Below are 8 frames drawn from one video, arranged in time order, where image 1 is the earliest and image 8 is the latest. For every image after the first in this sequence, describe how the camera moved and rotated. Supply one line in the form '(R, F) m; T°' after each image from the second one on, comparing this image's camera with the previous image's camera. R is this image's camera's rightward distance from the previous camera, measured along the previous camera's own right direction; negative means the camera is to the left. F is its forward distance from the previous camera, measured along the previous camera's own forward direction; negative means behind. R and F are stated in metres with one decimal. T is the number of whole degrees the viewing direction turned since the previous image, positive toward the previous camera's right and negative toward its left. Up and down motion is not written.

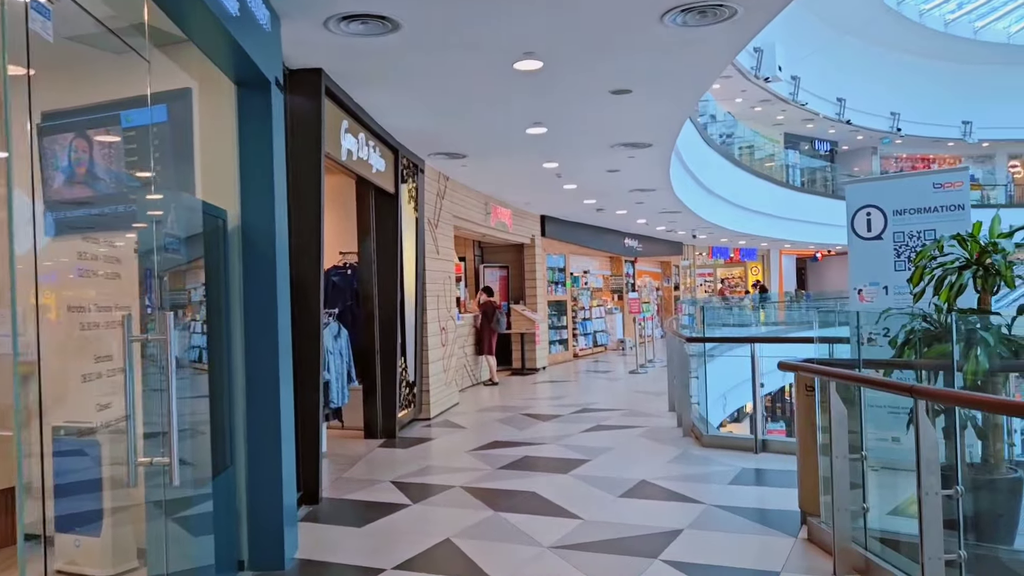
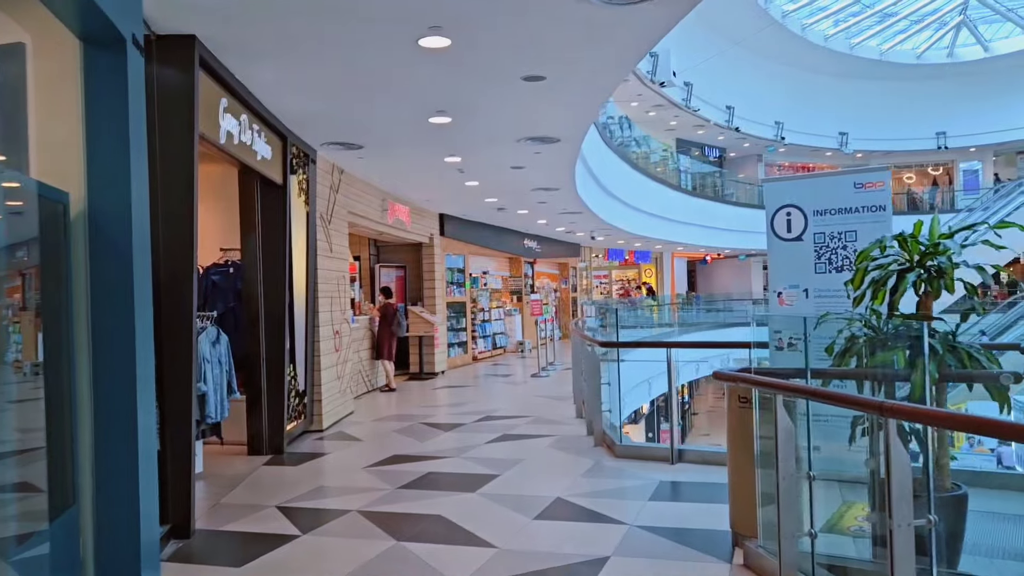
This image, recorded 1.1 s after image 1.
(0.0, +0.4) m; +8°
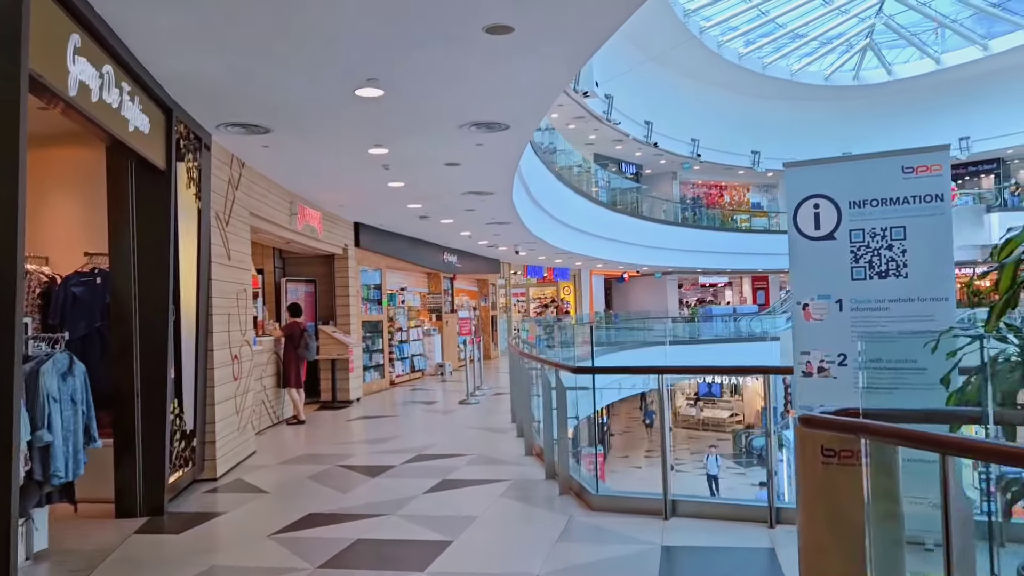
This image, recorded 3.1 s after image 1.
(-0.2, +1.0) m; +7°
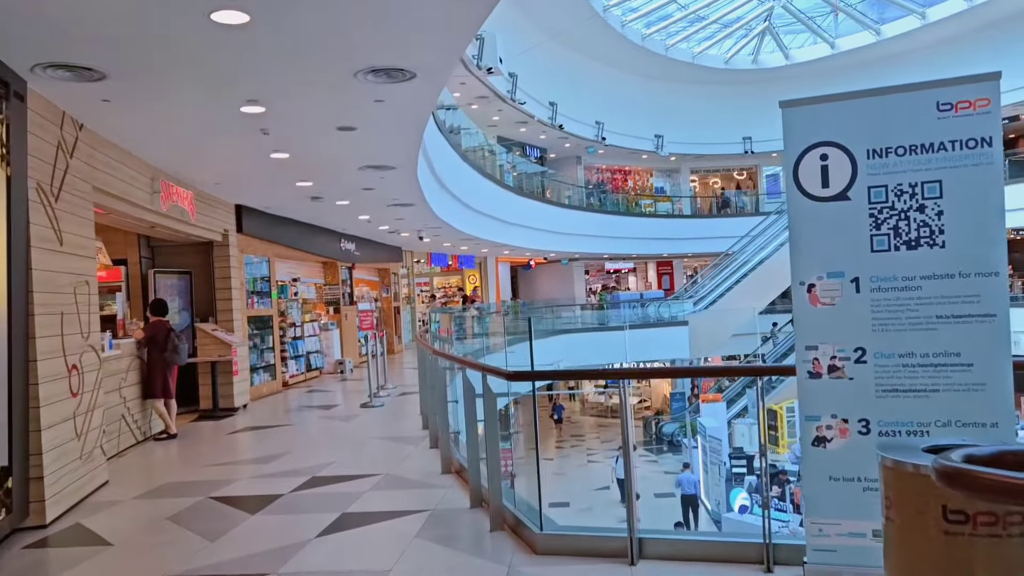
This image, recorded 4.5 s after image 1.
(-0.1, +0.9) m; +7°
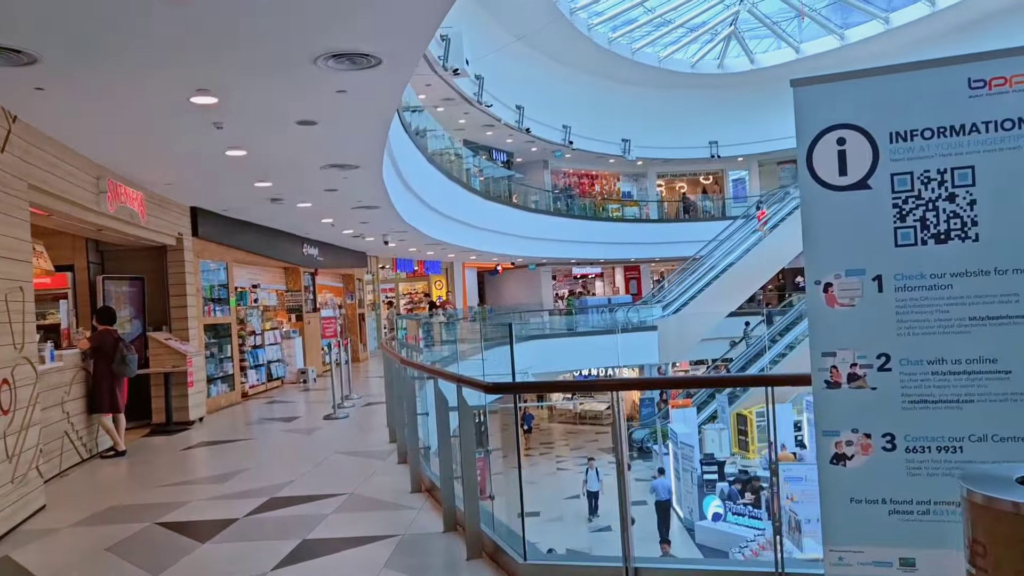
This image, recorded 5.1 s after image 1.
(0.0, +0.3) m; +2°
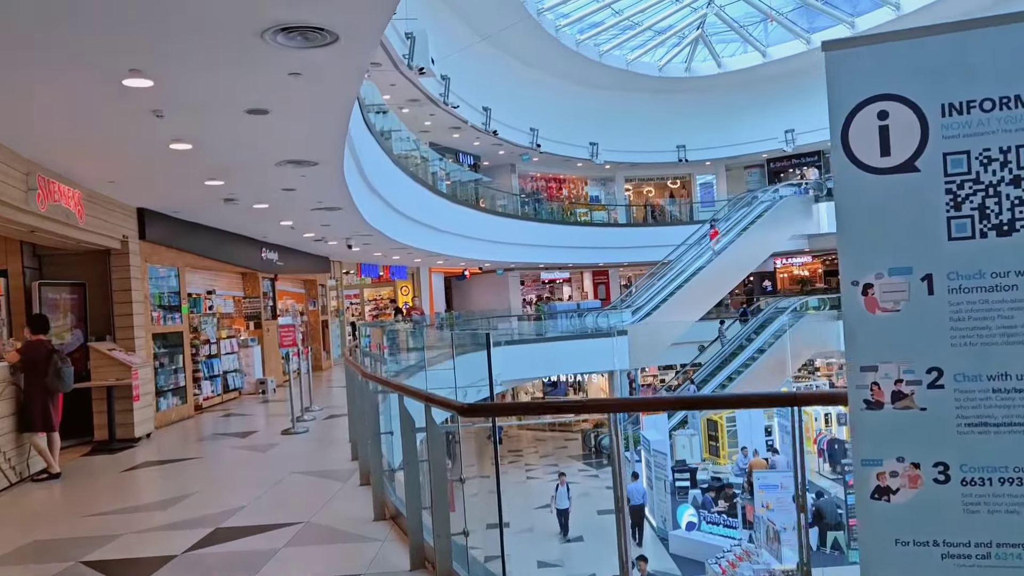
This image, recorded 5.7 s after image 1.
(0.0, +0.4) m; +2°
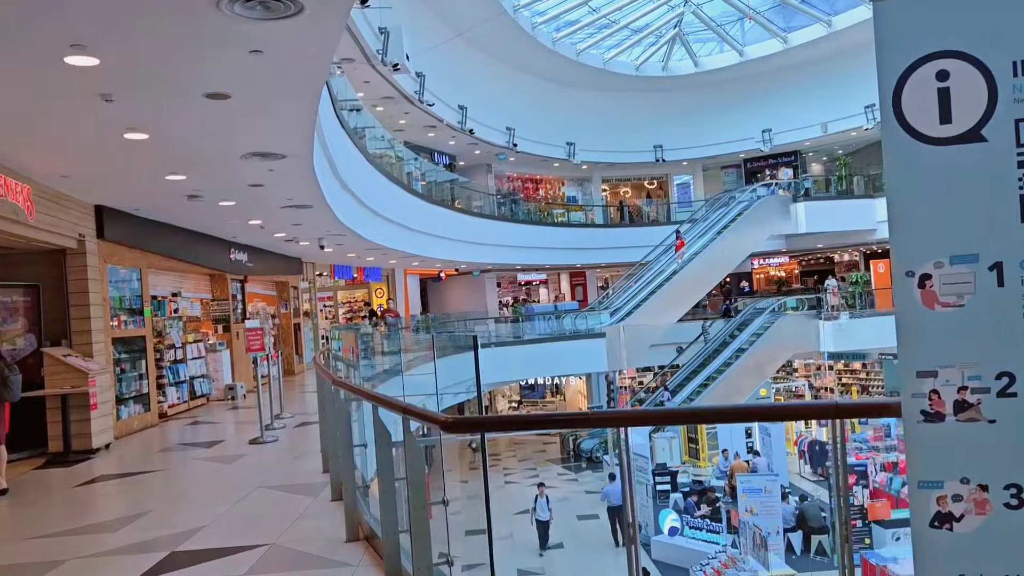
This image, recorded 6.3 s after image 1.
(0.0, +0.3) m; +2°
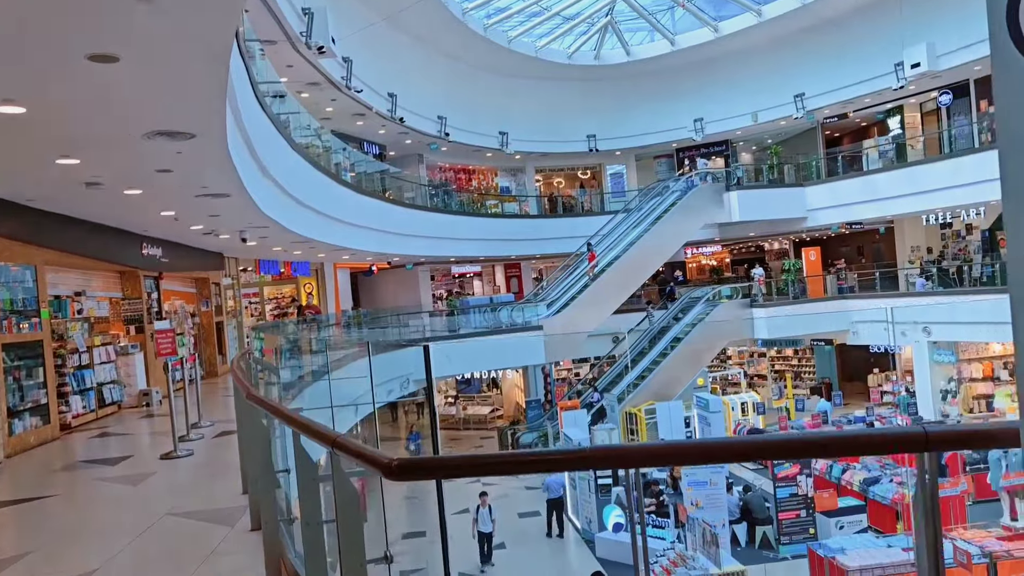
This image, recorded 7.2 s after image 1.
(-0.1, +0.5) m; +5°
